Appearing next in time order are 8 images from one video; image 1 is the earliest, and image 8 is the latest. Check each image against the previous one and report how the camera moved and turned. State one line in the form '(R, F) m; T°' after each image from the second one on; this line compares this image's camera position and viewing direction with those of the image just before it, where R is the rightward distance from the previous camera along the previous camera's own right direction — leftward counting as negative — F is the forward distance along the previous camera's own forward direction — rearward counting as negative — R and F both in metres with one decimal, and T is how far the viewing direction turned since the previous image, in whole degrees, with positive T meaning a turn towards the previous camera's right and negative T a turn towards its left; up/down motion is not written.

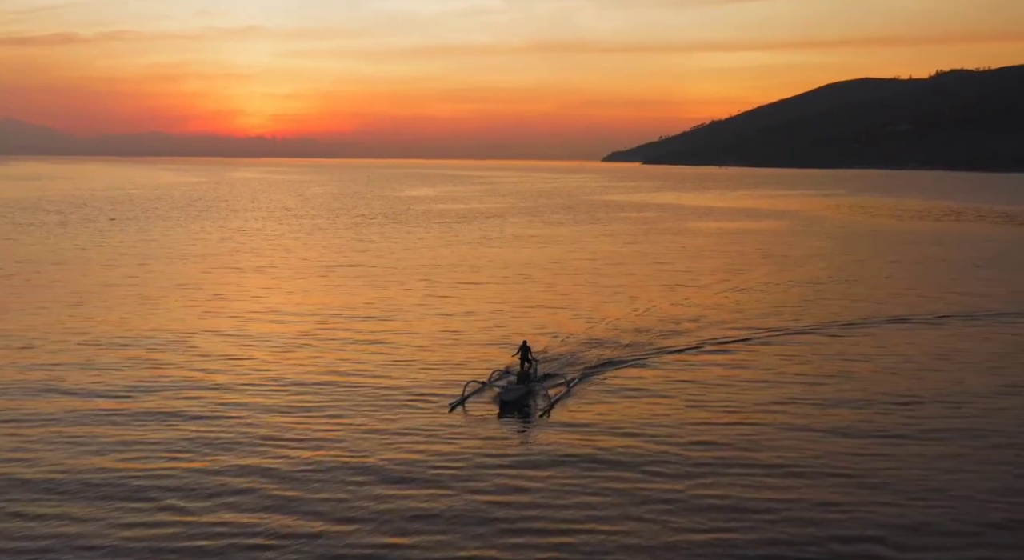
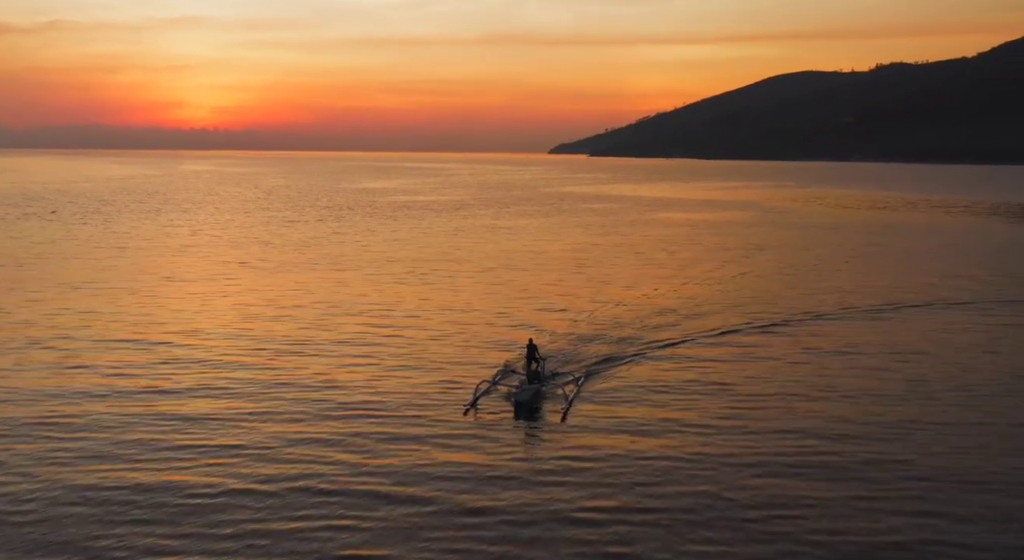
(-1.4, +0.2) m; +3°
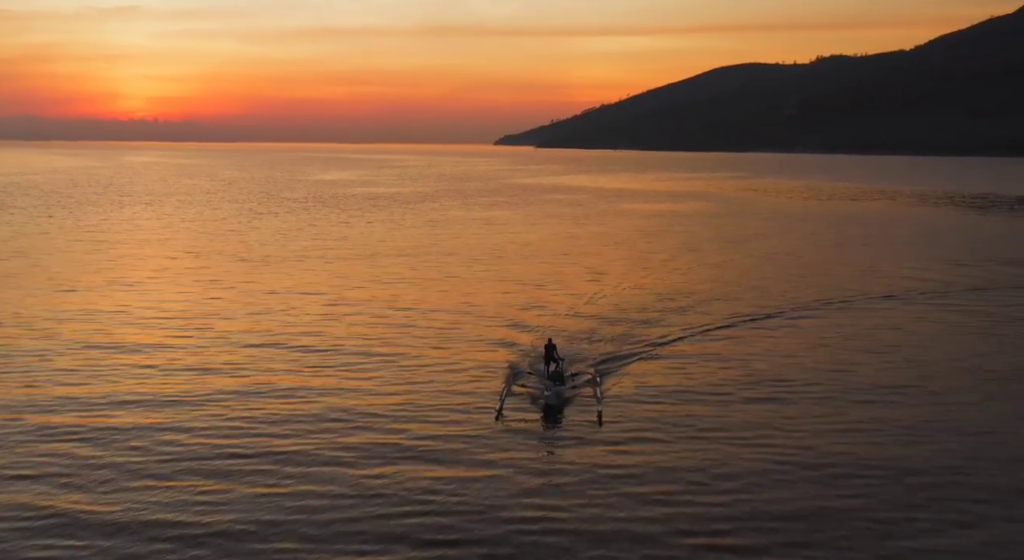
(-1.5, +0.5) m; +3°
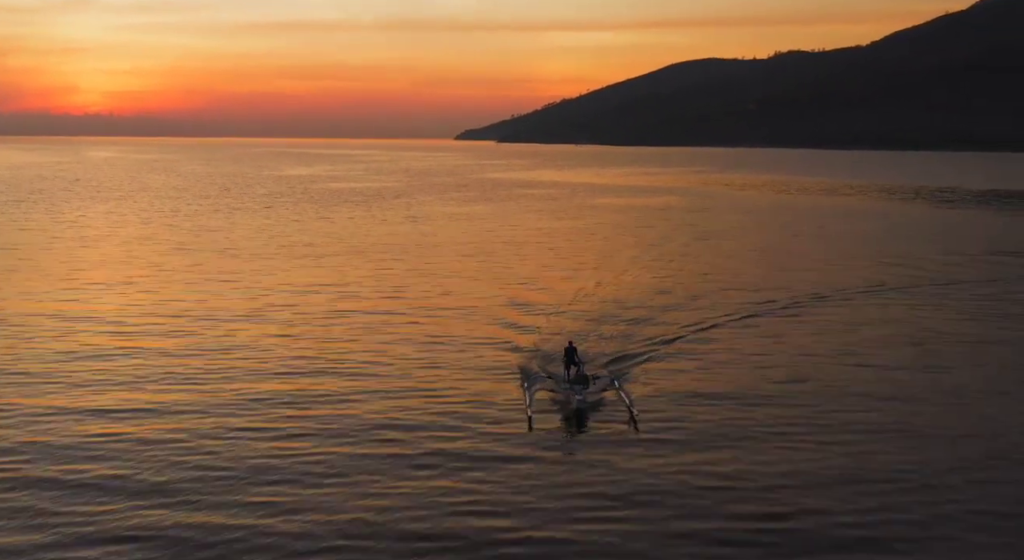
(-1.1, +0.3) m; +2°
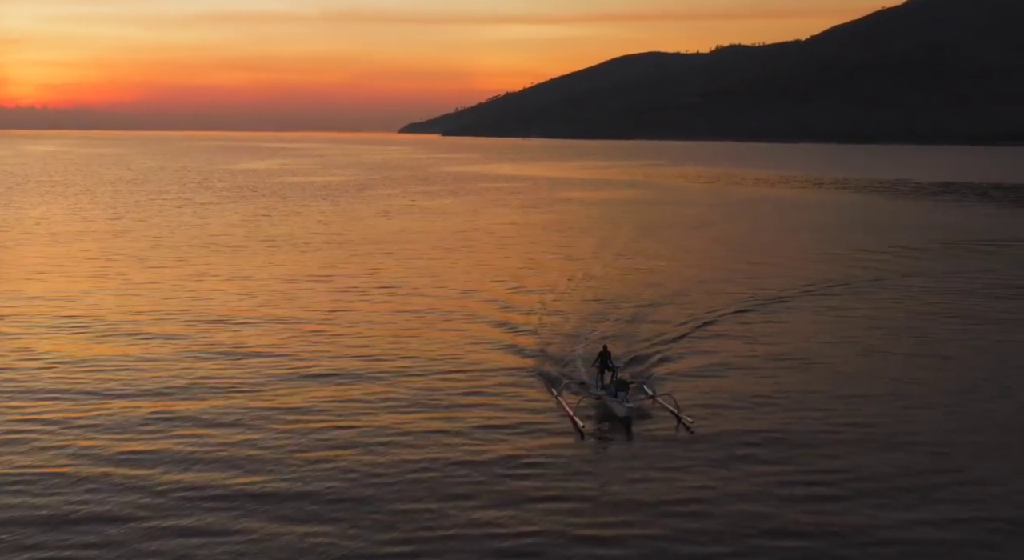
(-1.5, +0.4) m; +3°
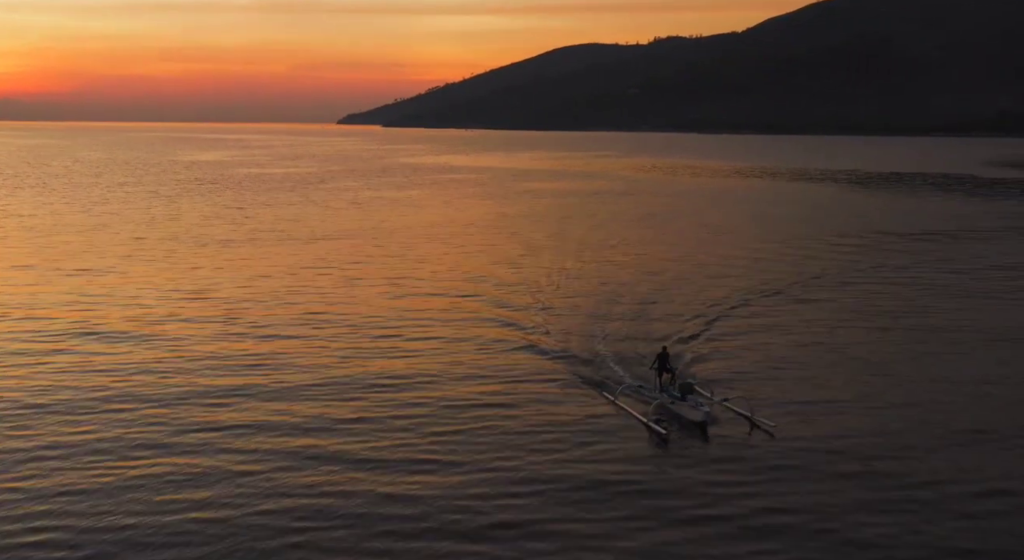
(-1.7, +0.5) m; +3°
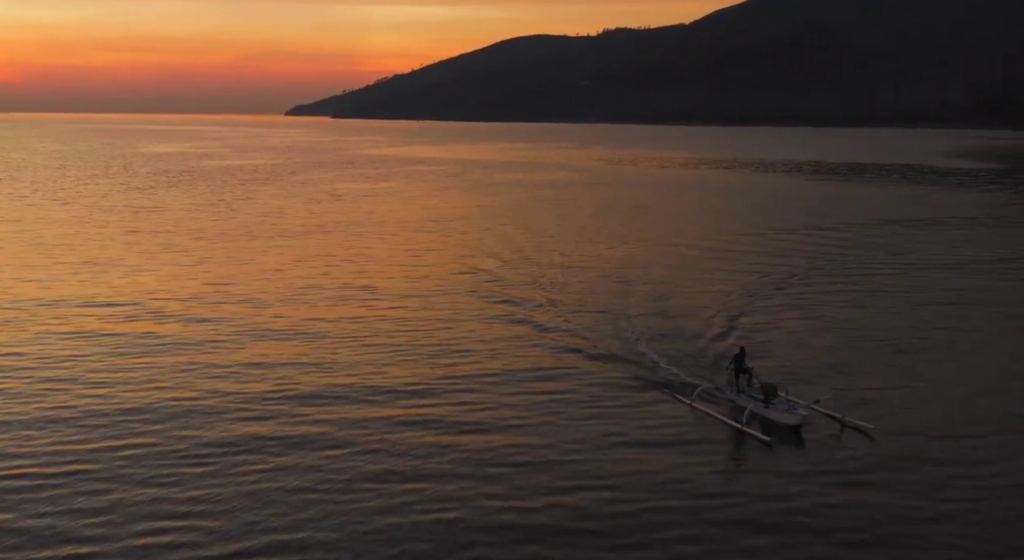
(-1.7, +0.4) m; +2°
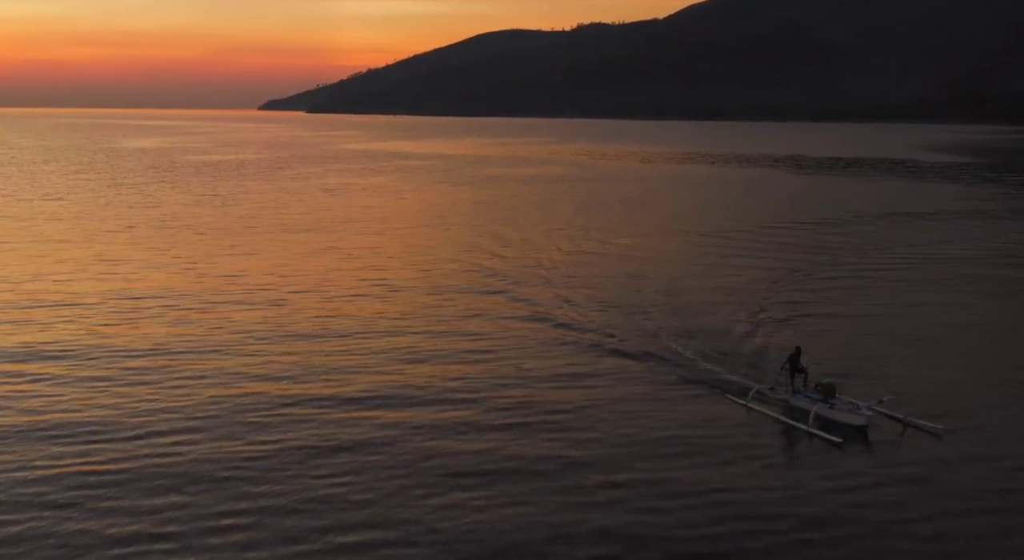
(-1.0, +0.2) m; +1°
